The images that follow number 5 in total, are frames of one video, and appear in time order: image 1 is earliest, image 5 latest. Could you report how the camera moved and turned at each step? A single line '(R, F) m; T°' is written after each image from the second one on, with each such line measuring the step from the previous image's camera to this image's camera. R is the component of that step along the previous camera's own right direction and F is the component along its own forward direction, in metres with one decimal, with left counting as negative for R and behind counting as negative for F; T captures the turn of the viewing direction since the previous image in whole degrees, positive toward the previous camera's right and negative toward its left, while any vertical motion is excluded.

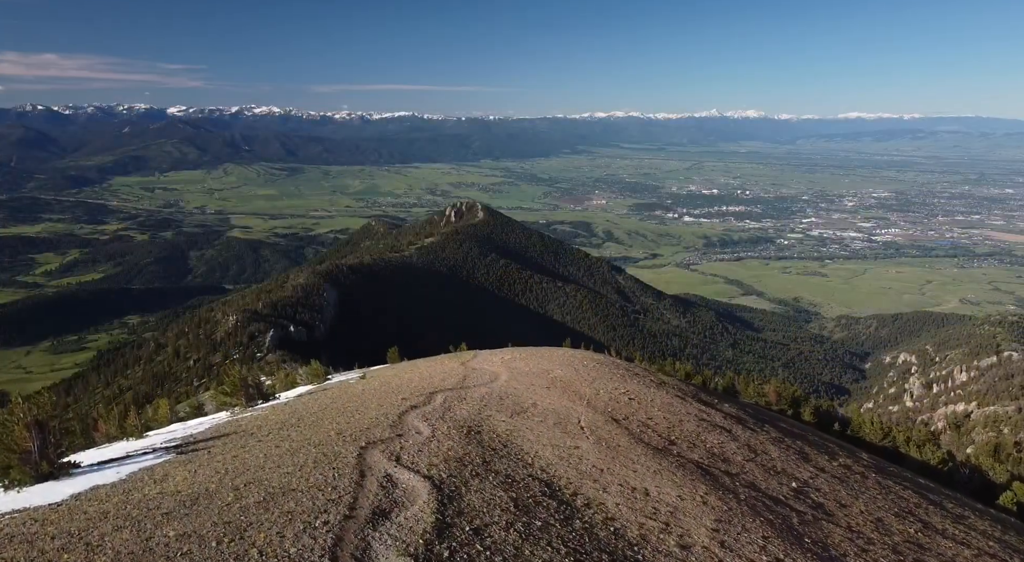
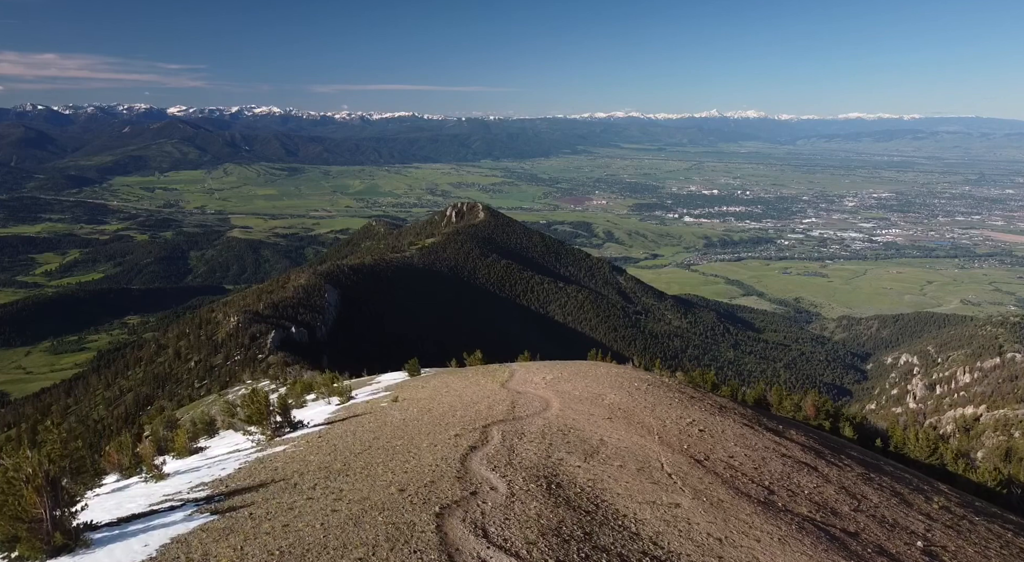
(-0.5, +0.7) m; 0°
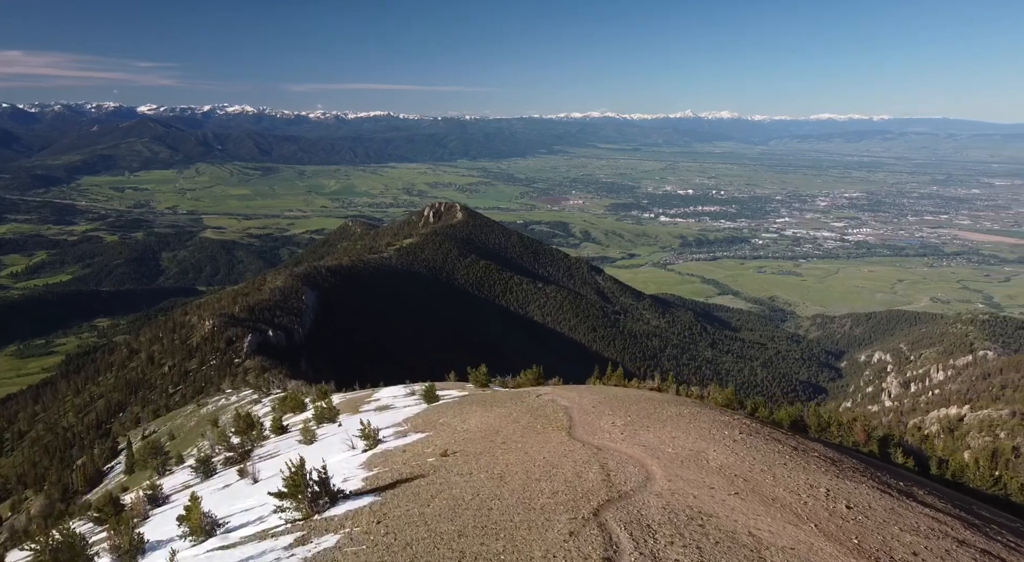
(-0.9, +1.4) m; +2°
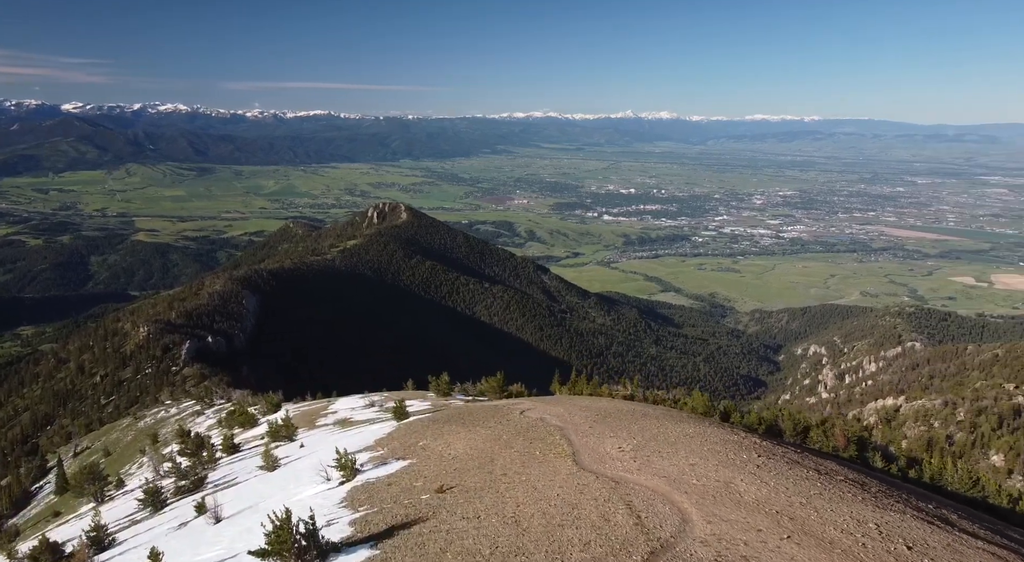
(-1.0, +0.6) m; +4°
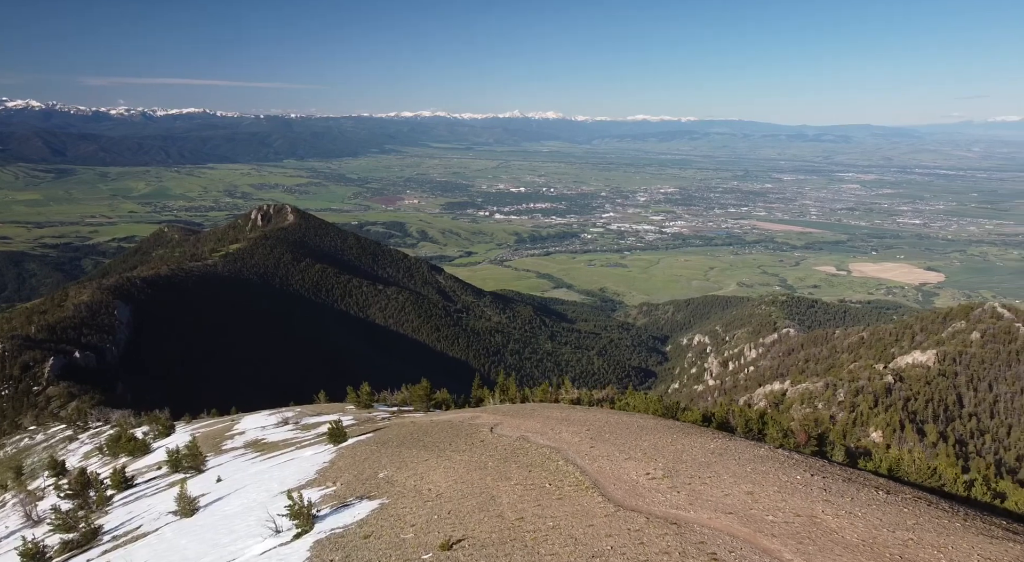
(-2.4, +3.8) m; +8°
